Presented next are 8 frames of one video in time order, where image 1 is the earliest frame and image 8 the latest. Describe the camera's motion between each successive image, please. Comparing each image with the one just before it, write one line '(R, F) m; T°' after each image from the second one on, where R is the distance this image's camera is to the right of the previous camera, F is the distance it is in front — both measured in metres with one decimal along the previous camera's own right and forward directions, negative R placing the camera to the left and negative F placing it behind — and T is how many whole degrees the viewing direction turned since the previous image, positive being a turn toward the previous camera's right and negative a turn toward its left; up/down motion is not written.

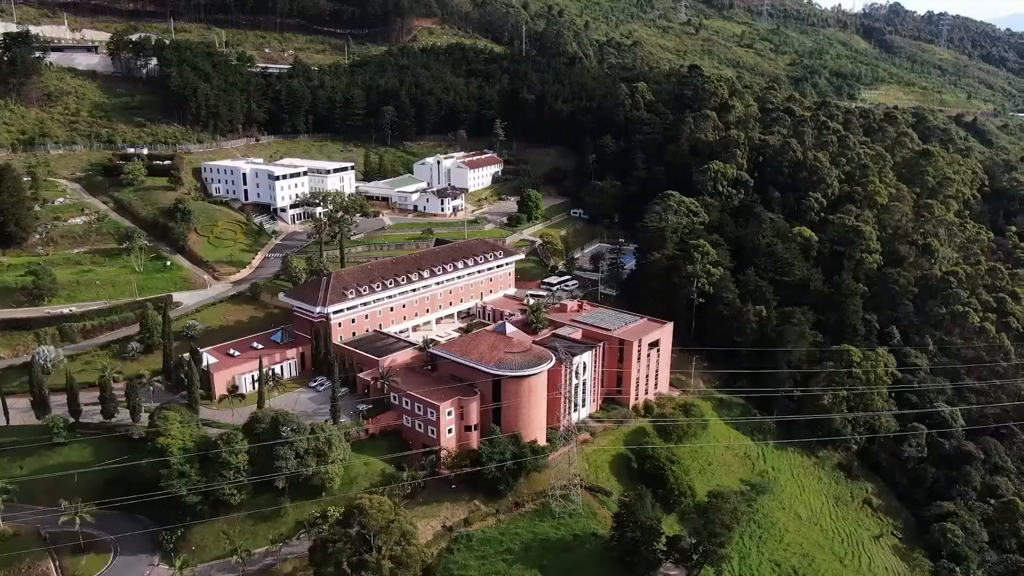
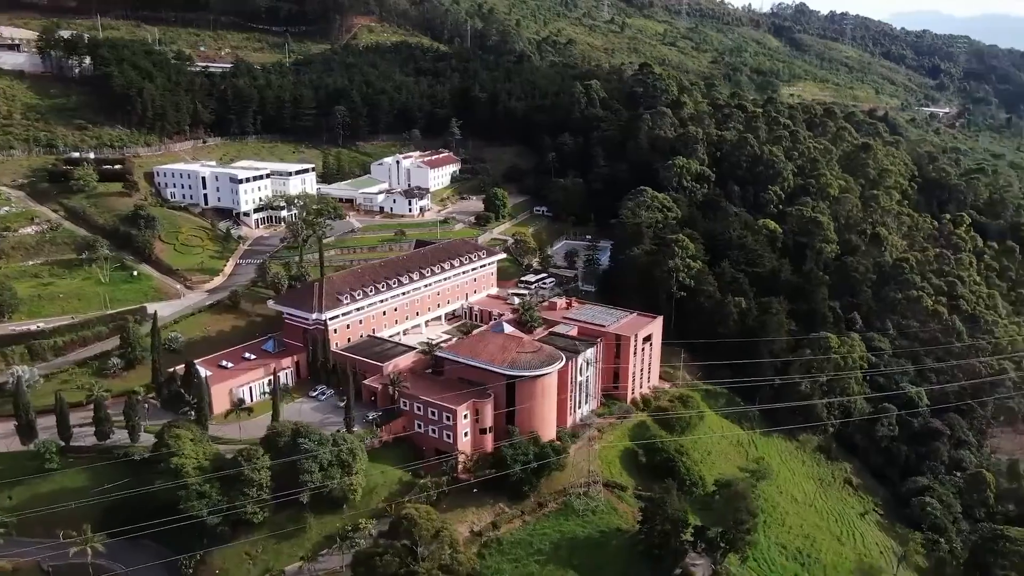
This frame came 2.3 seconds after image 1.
(-4.7, +0.5) m; +6°
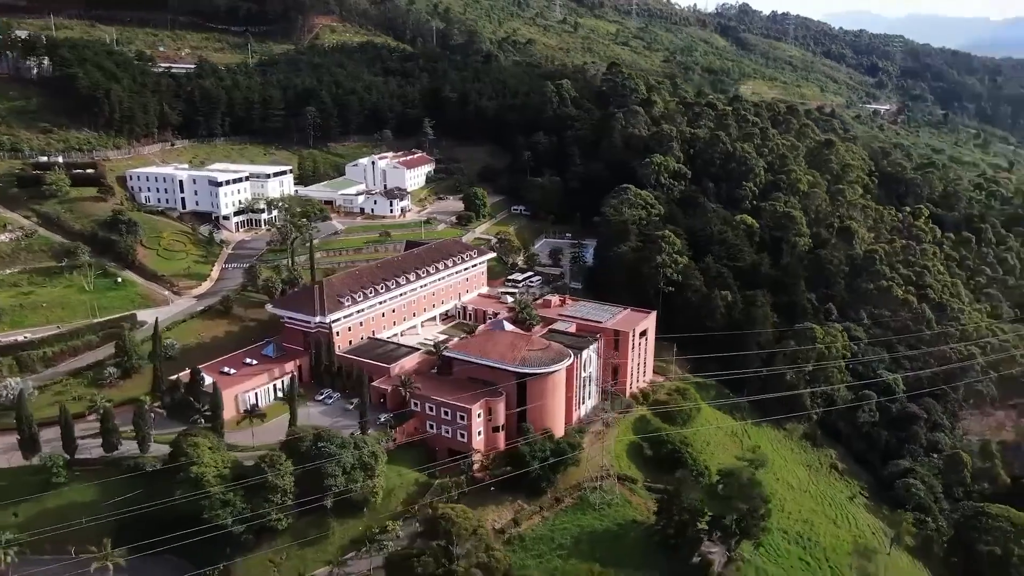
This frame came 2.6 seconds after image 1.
(-3.1, -0.1) m; +4°
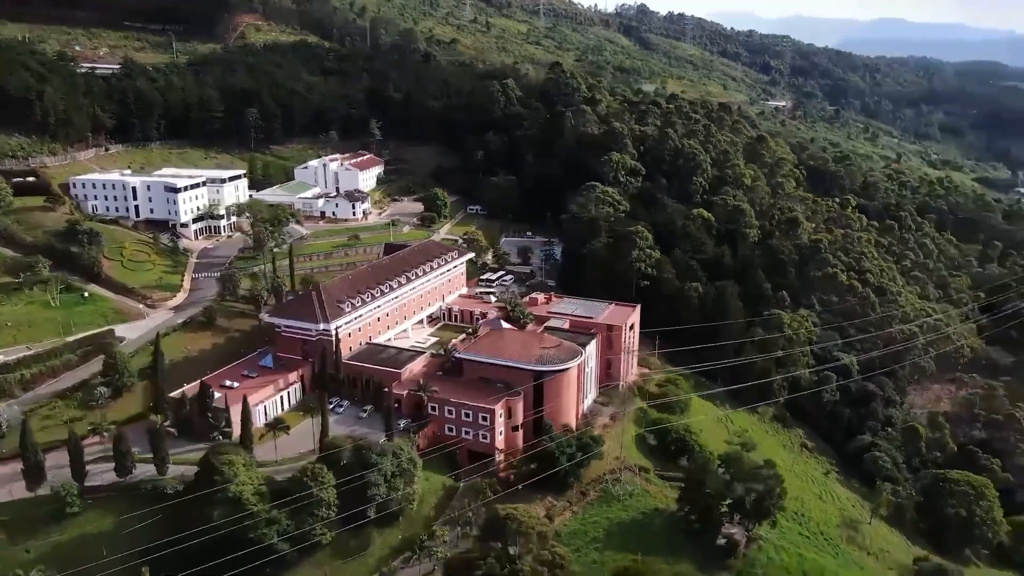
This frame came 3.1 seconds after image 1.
(-5.7, +0.2) m; +7°
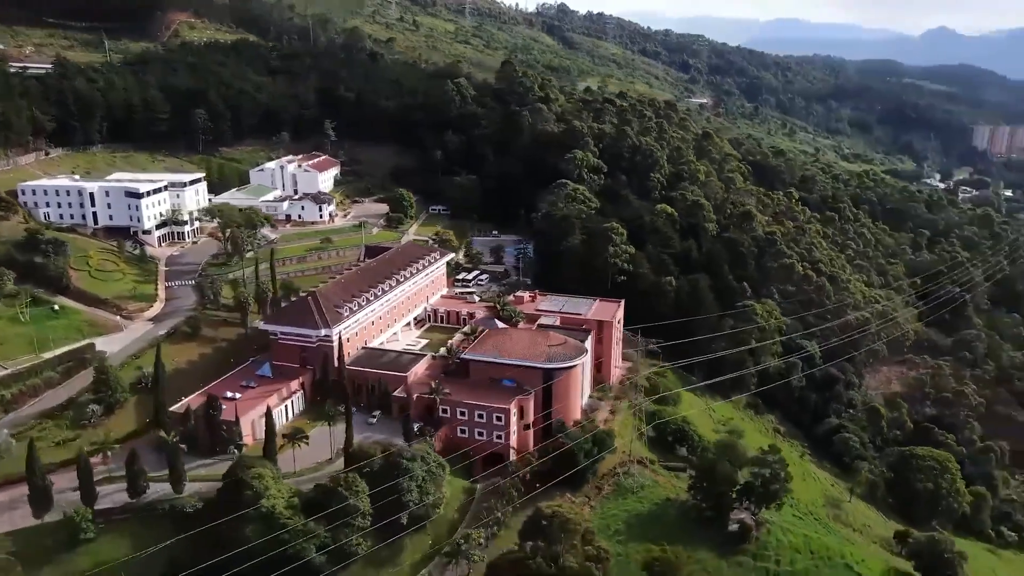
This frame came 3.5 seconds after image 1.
(-4.5, +0.3) m; +6°
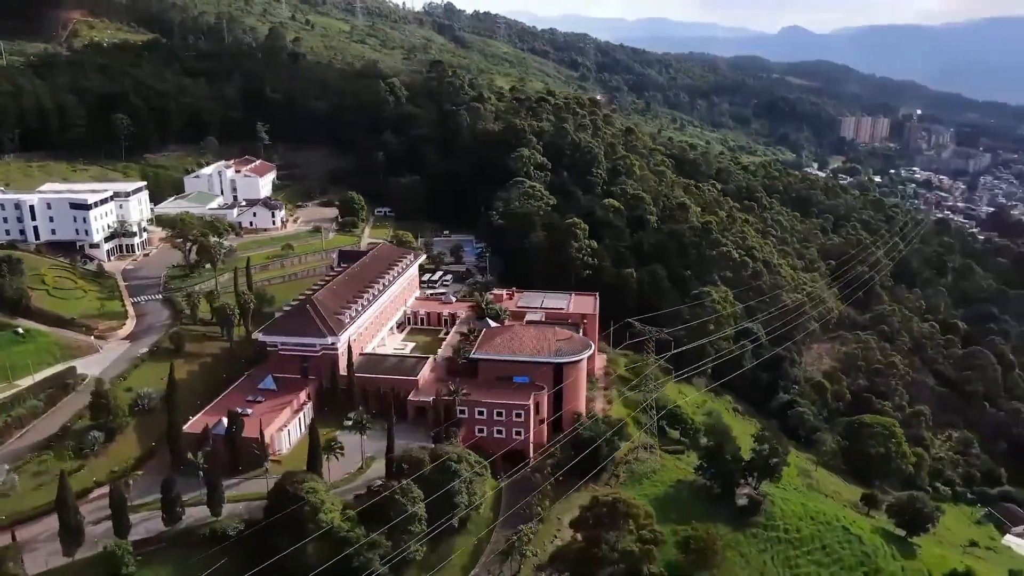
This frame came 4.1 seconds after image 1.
(-6.2, +0.1) m; +8°
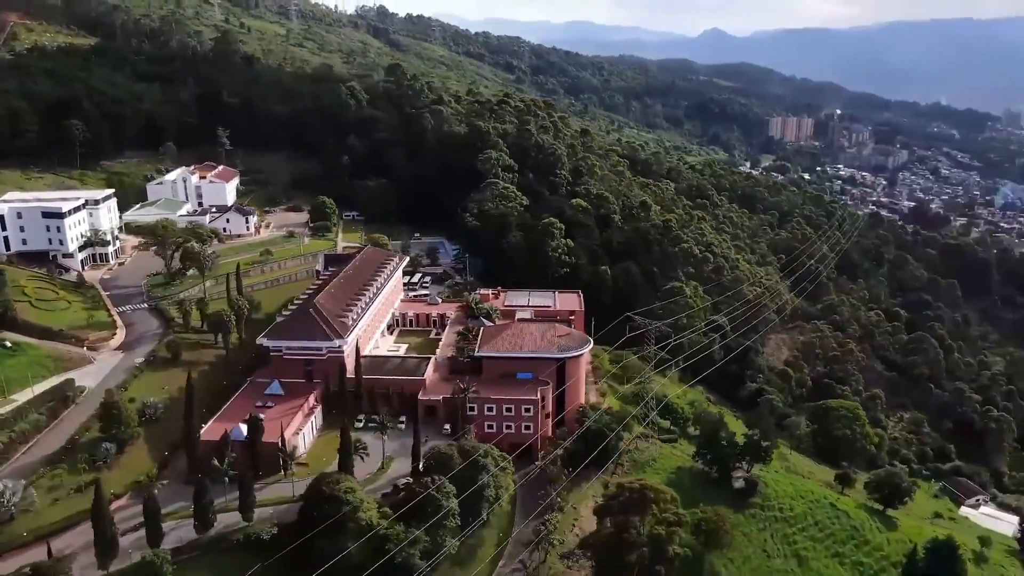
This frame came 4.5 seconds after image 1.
(-3.7, -0.7) m; +5°
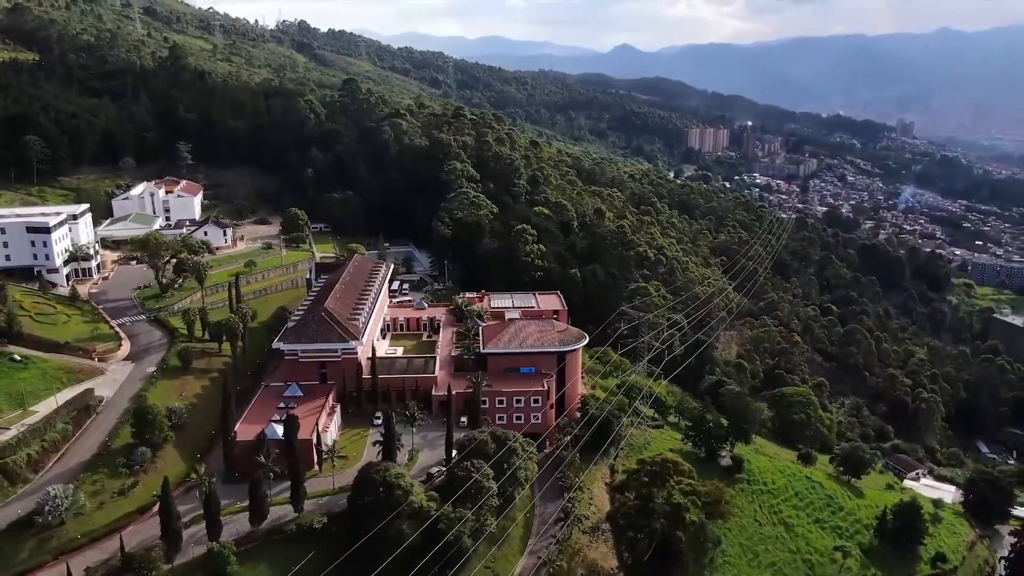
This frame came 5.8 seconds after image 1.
(-4.6, -2.3) m; +6°
